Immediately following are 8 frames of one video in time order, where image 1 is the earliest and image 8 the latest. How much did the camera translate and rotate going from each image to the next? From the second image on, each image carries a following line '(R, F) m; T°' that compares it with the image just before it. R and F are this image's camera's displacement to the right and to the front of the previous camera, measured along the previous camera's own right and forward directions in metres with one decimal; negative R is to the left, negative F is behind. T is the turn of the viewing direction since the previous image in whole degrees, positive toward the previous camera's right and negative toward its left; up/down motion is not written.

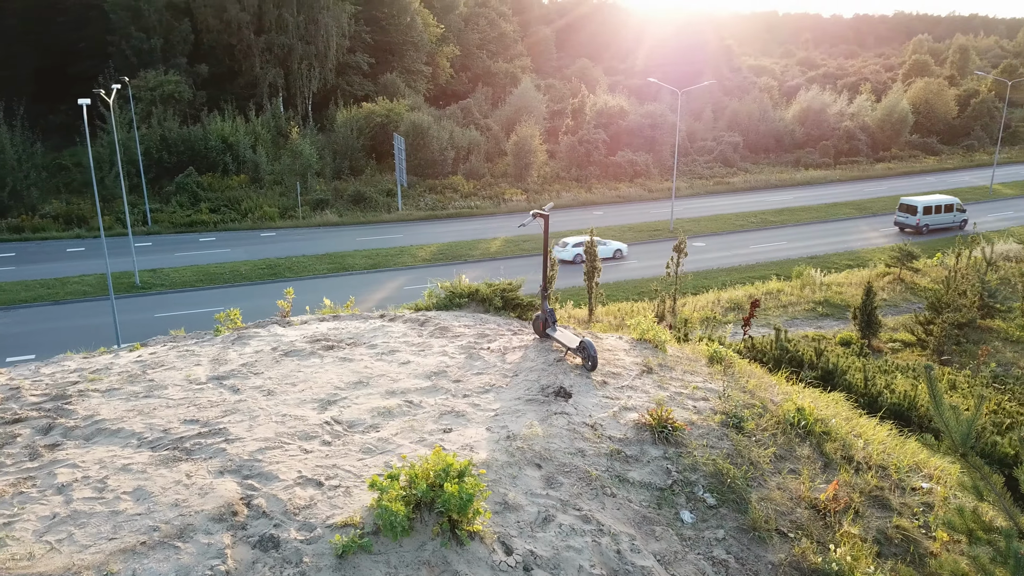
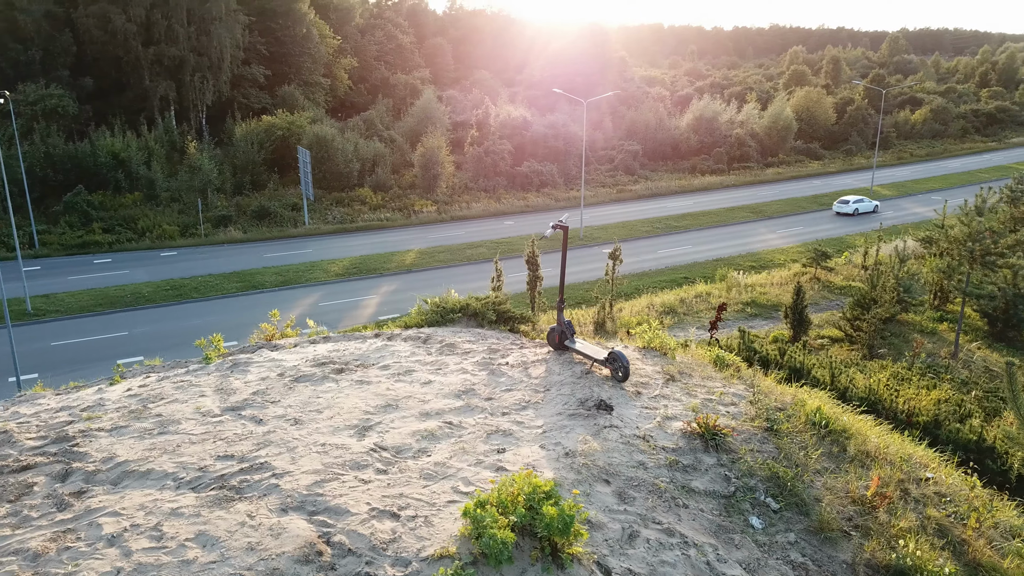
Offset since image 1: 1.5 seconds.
(-0.9, +0.2) m; +7°
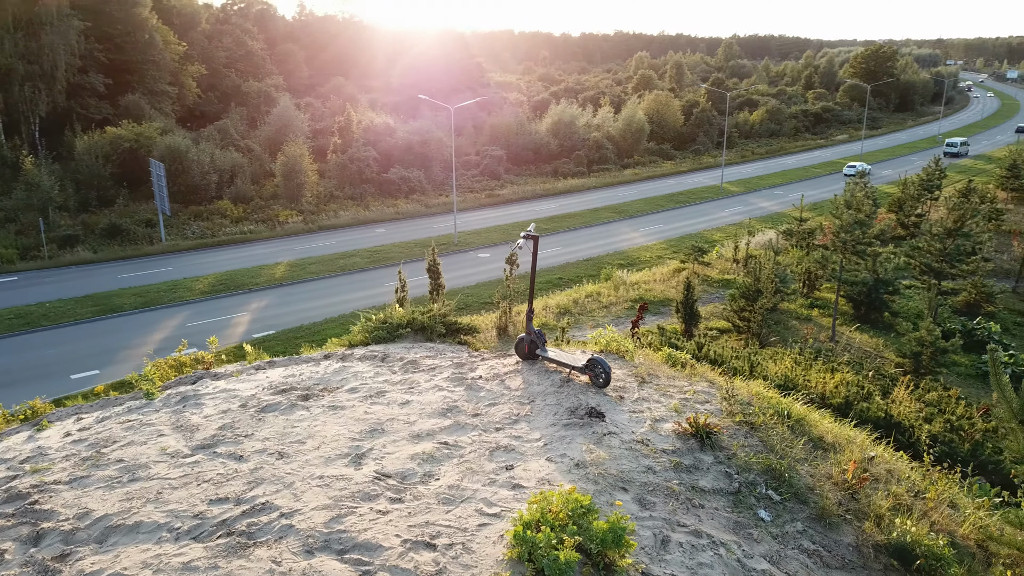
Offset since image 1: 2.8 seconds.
(-0.8, +0.1) m; +10°
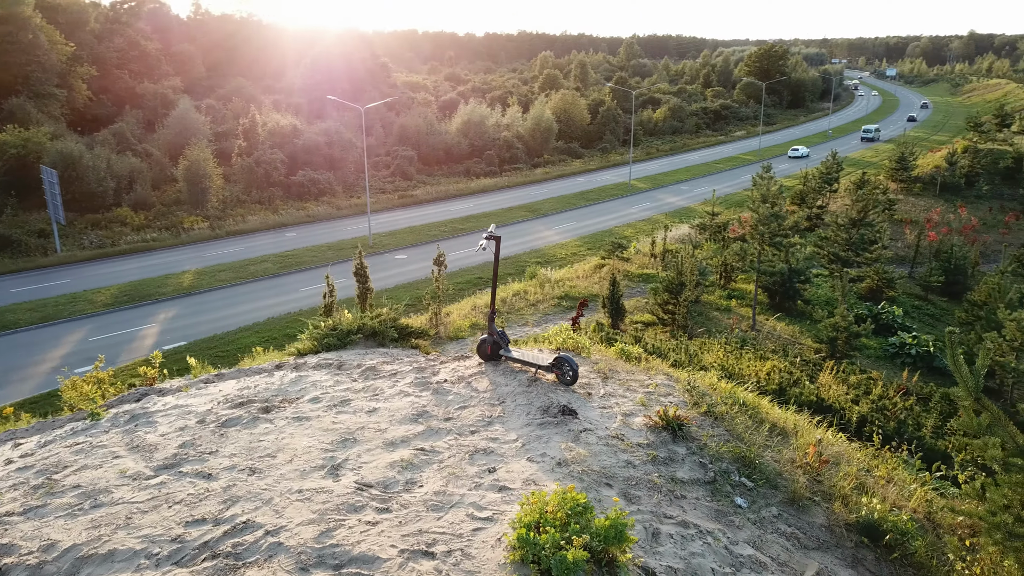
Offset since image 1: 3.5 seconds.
(-0.4, 0.0) m; +6°
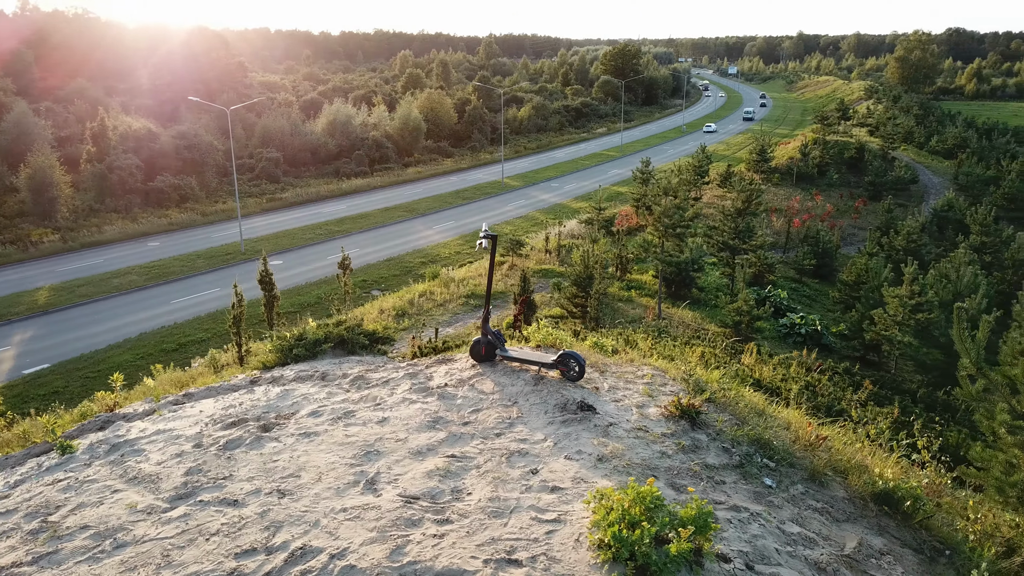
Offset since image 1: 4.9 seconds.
(-1.0, +0.2) m; +9°
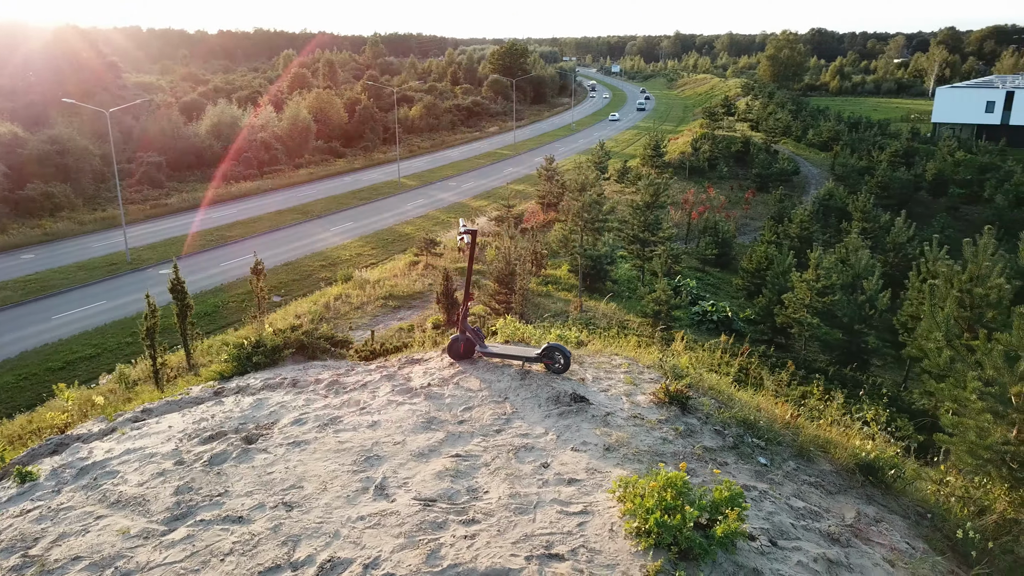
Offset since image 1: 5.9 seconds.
(-0.6, +0.1) m; +7°
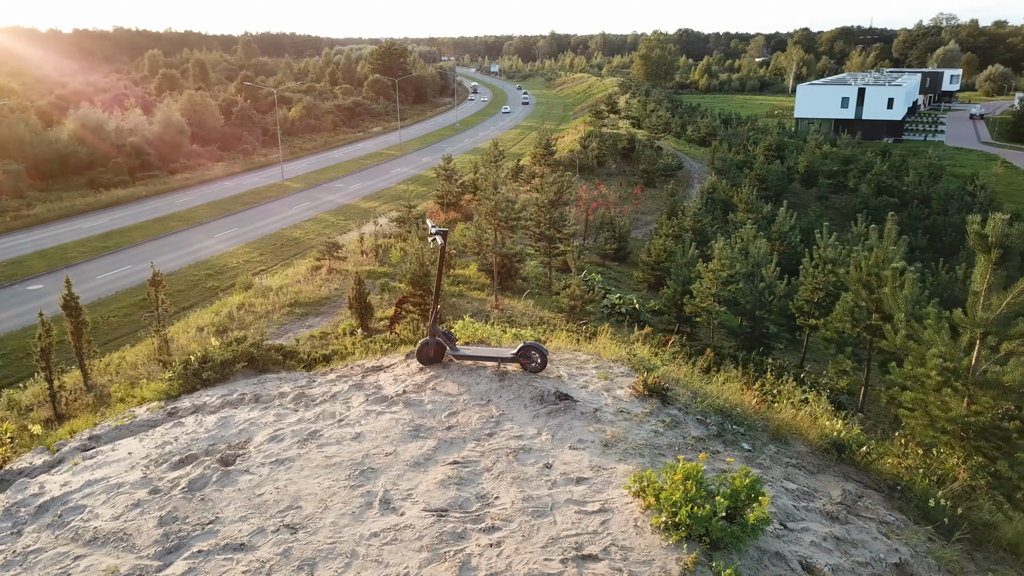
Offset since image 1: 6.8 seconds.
(-0.6, +0.1) m; +8°
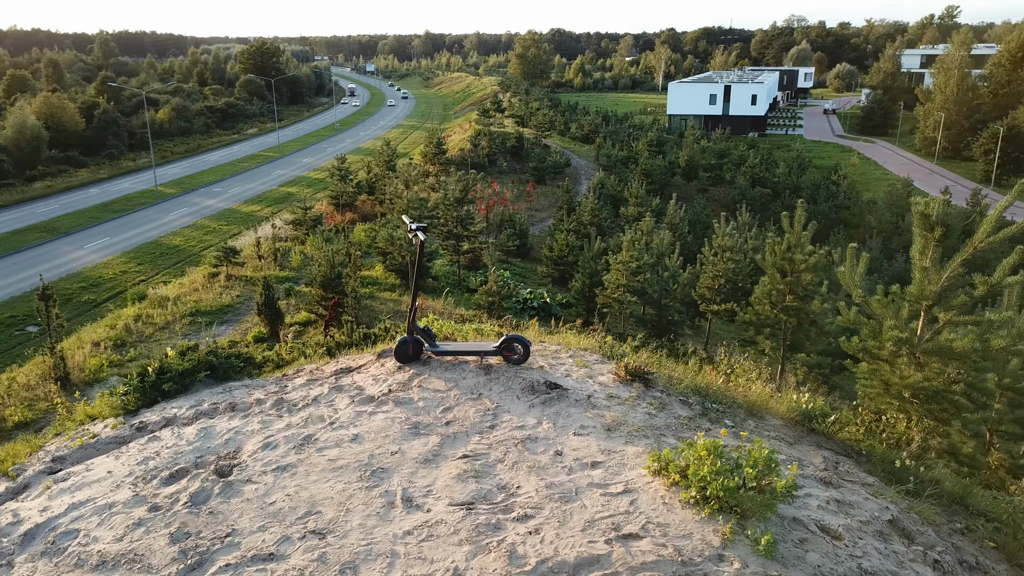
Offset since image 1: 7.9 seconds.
(-0.7, 0.0) m; +8°
